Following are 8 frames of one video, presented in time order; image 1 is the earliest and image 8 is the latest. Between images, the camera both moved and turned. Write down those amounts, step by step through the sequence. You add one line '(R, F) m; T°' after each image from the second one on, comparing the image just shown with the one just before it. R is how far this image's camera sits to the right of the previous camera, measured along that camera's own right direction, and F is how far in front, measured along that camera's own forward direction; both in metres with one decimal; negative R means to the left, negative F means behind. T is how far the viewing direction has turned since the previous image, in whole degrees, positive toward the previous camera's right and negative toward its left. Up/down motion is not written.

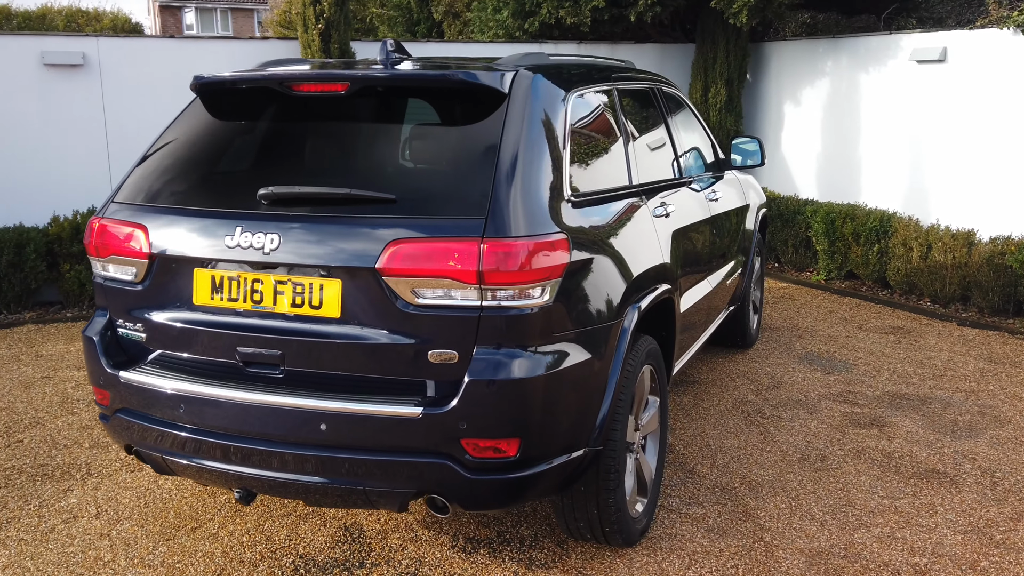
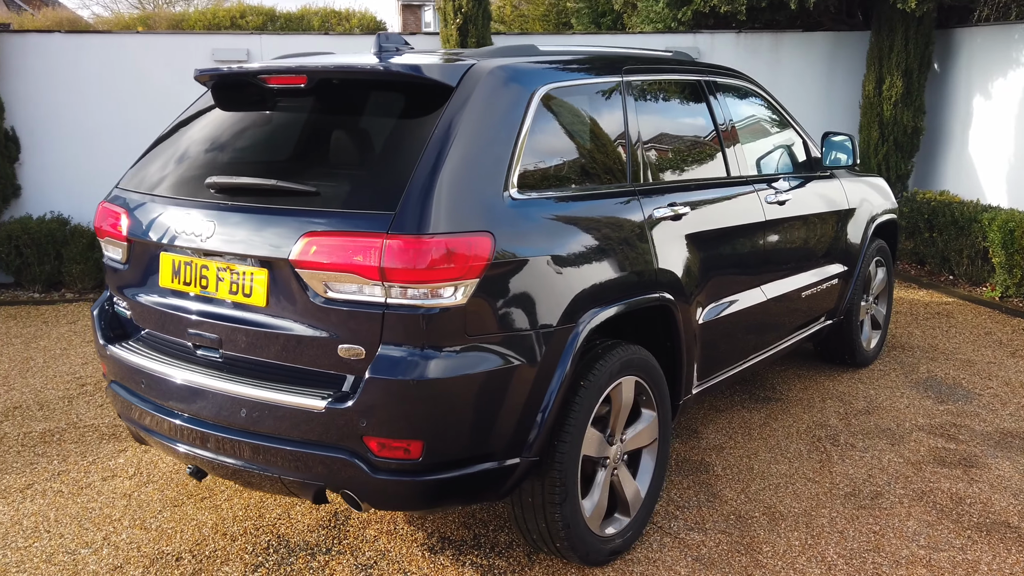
(+0.7, +0.2) m; -14°
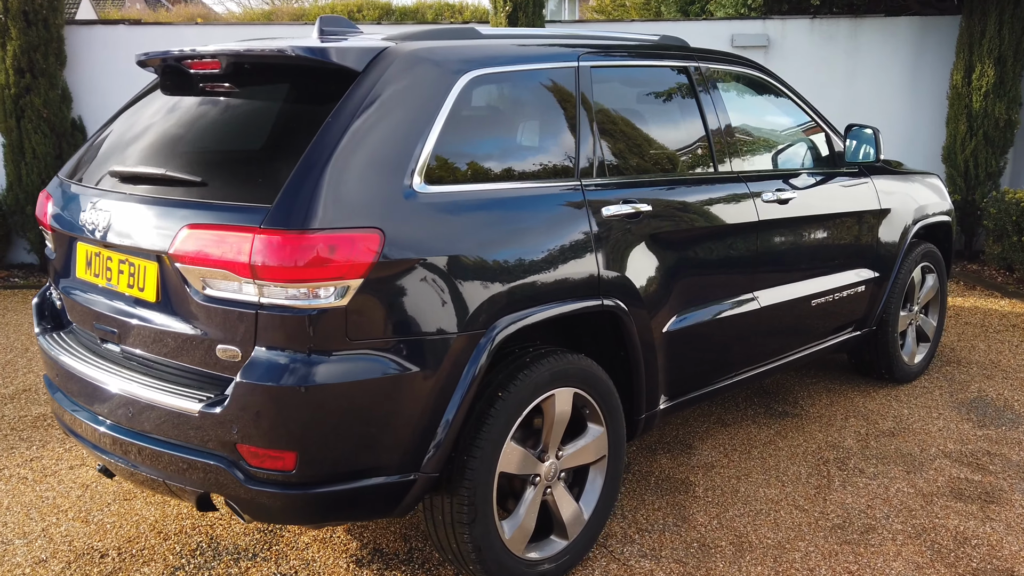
(+0.5, +0.2) m; -7°
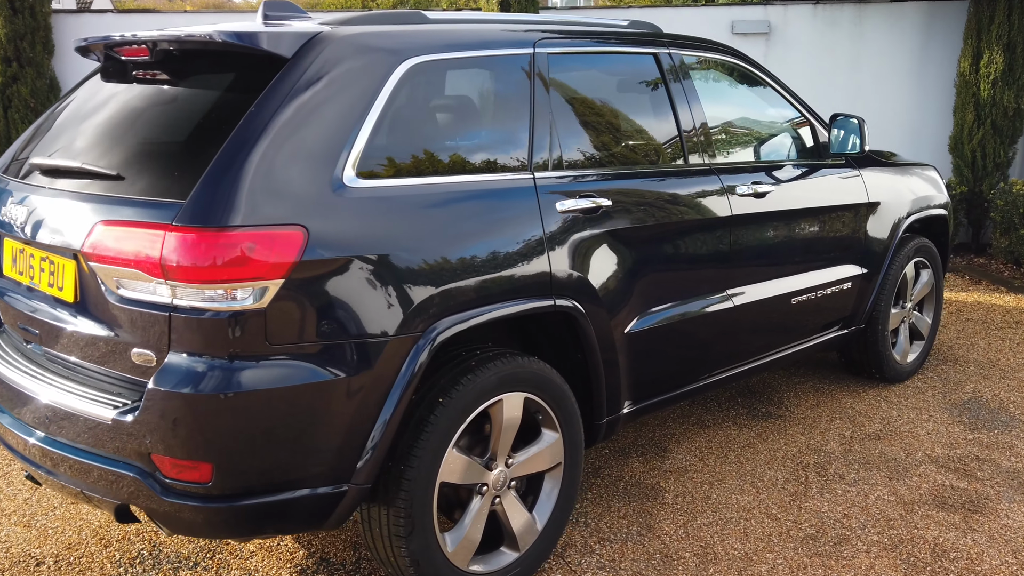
(+0.2, +0.1) m; -1°
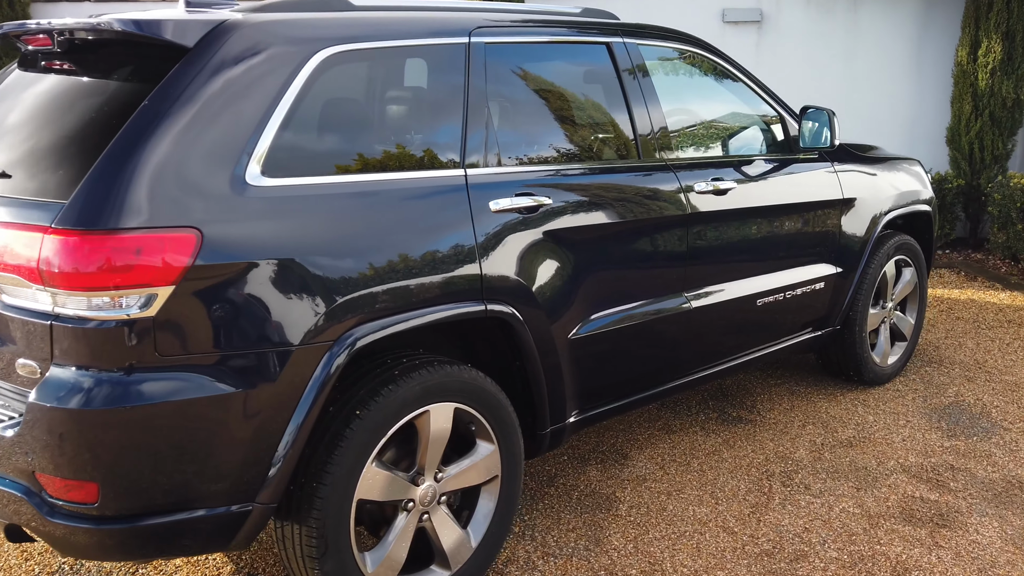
(+0.2, +0.1) m; -1°
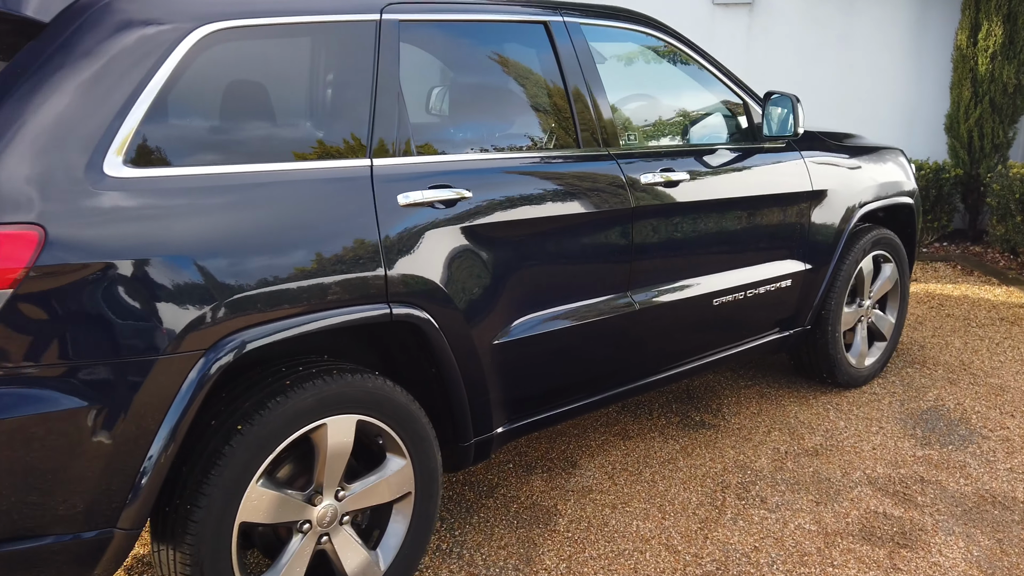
(+0.2, +0.2) m; -1°
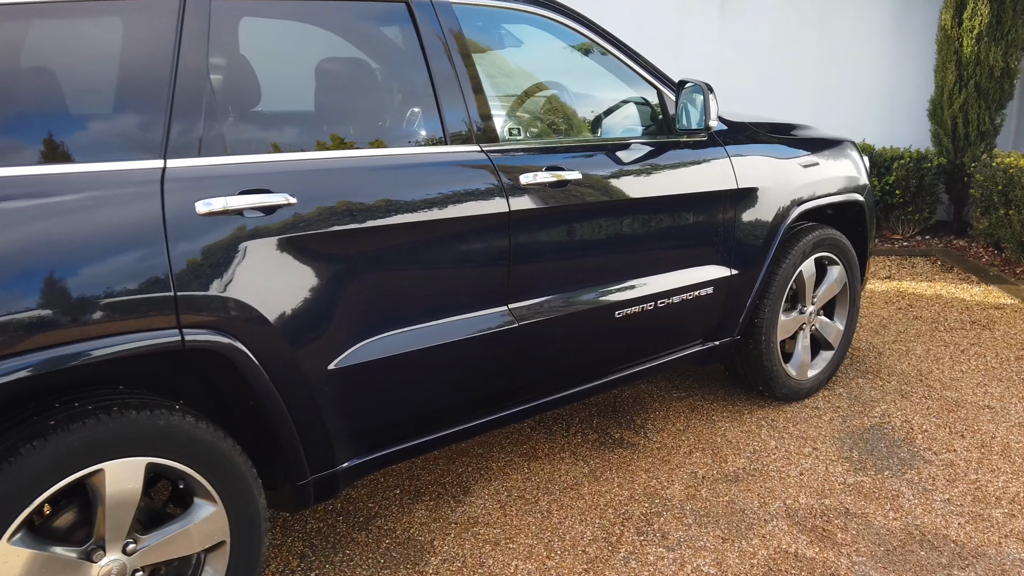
(+0.4, +0.3) m; -1°
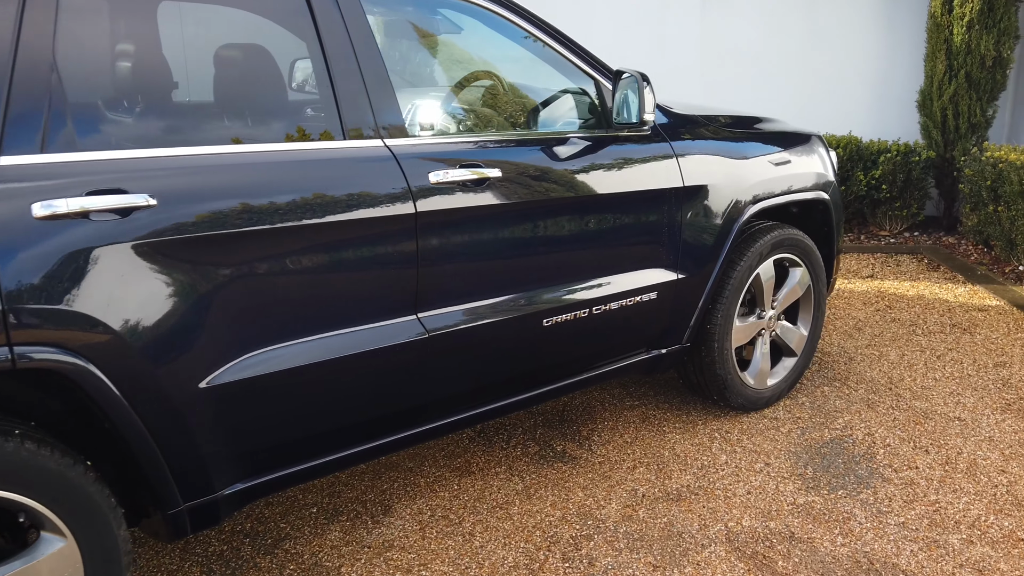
(+0.2, +0.2) m; -1°
